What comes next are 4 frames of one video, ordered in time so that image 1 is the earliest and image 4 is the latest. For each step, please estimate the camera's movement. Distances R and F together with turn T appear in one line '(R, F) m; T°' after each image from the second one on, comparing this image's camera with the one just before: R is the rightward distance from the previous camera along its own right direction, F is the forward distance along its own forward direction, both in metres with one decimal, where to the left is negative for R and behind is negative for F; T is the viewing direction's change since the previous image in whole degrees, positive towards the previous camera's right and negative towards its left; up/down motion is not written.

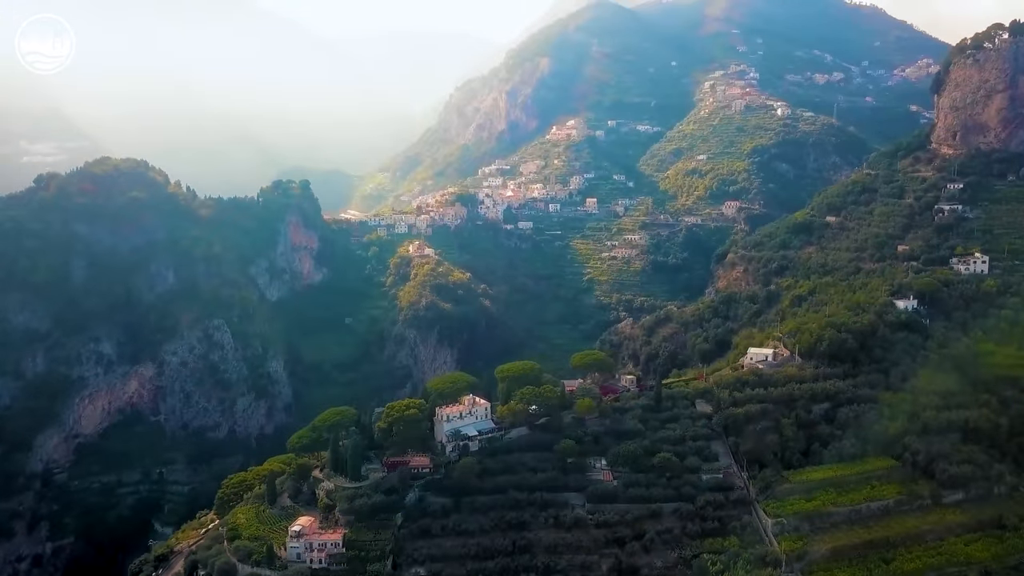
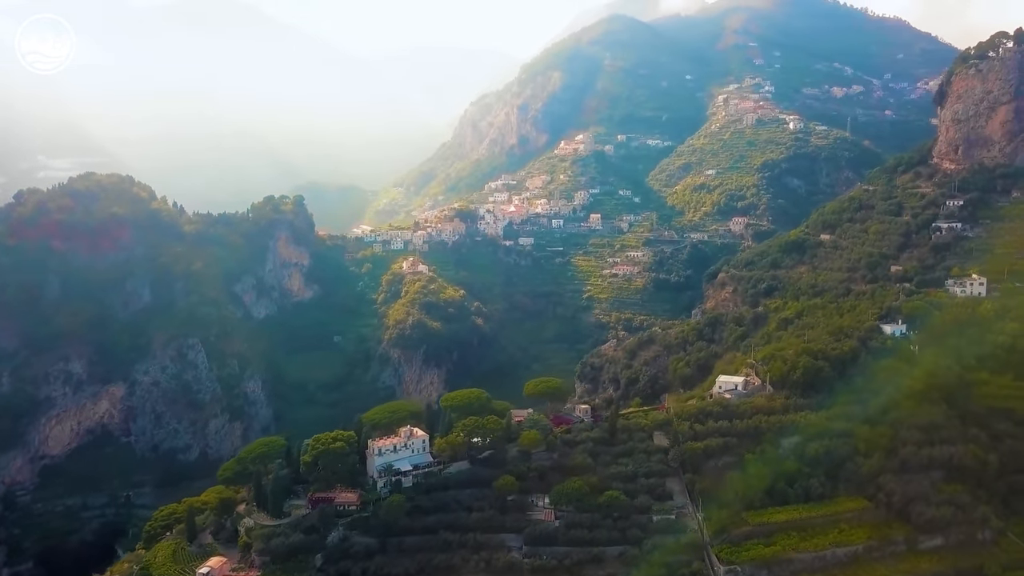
(+2.8, +1.6) m; -2°
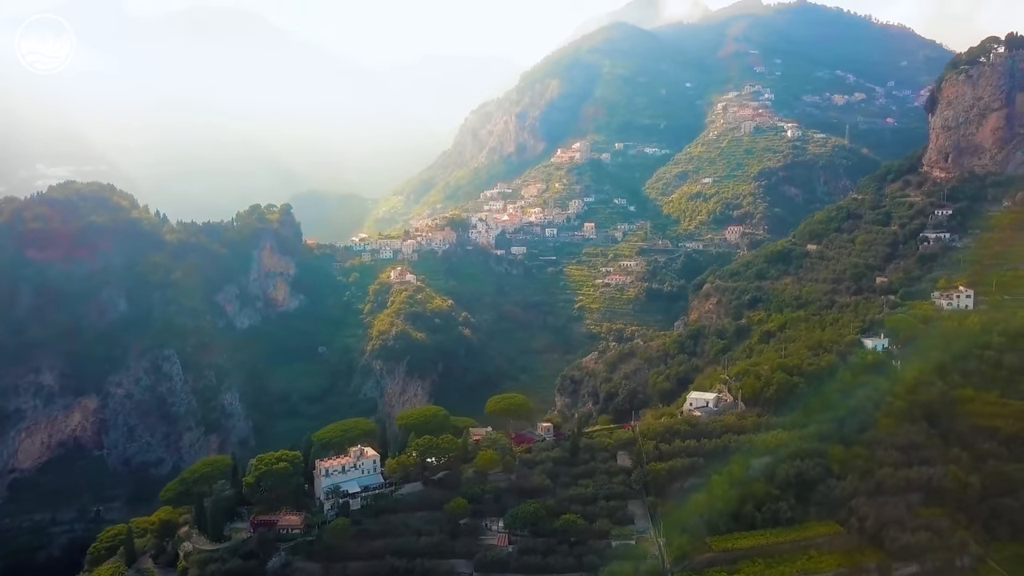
(+1.6, +0.9) m; -1°
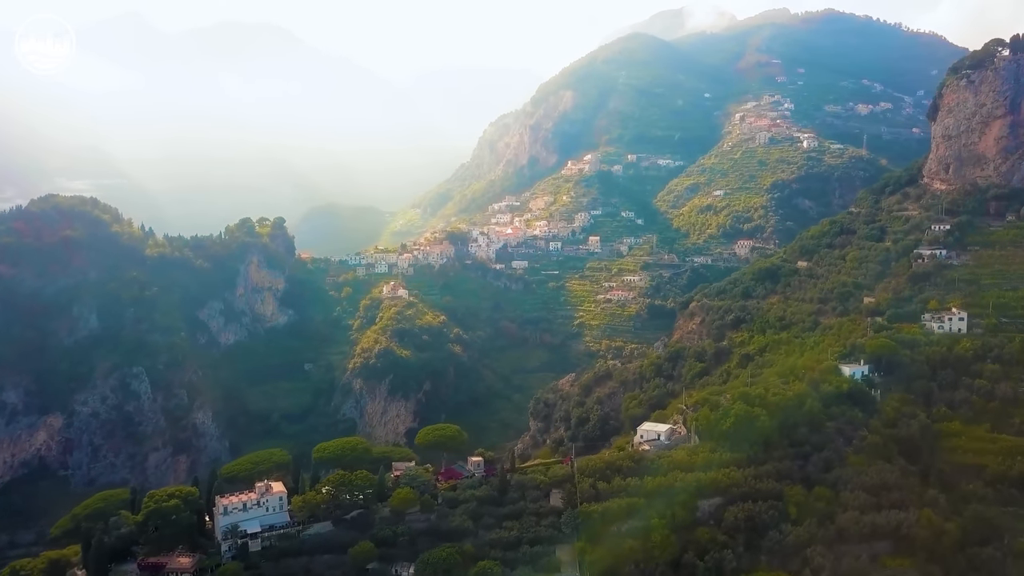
(+3.2, +1.9) m; -2°
